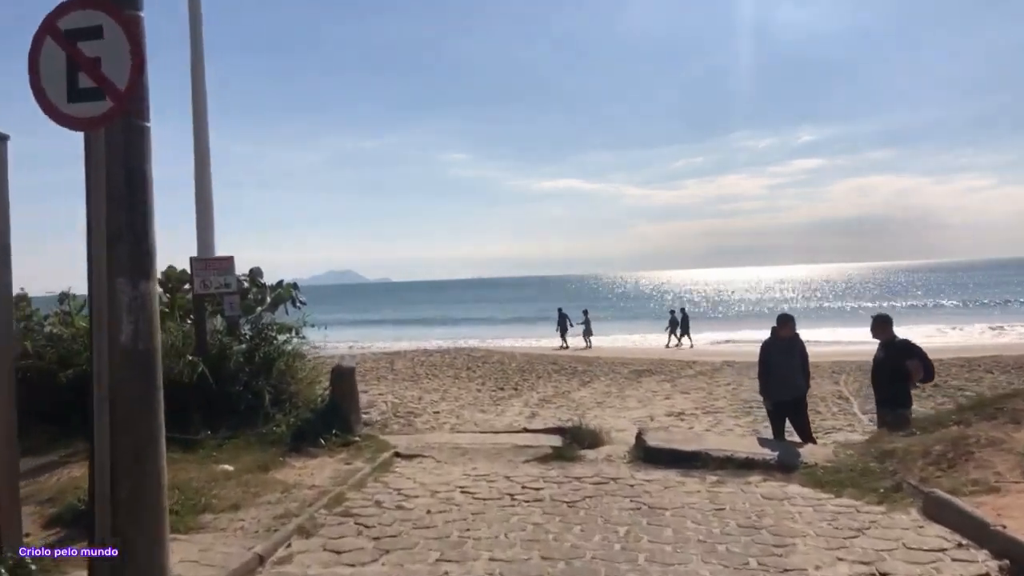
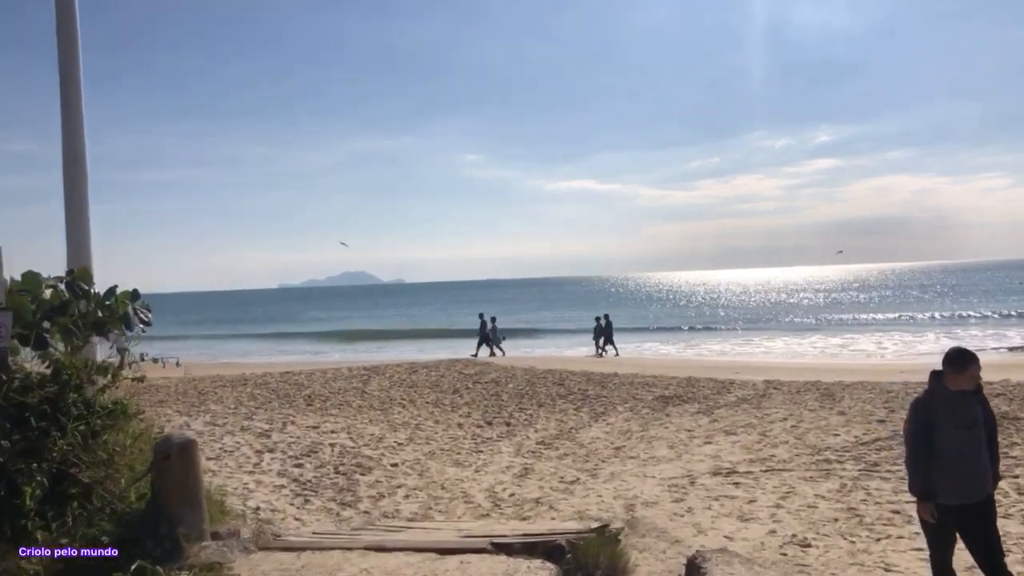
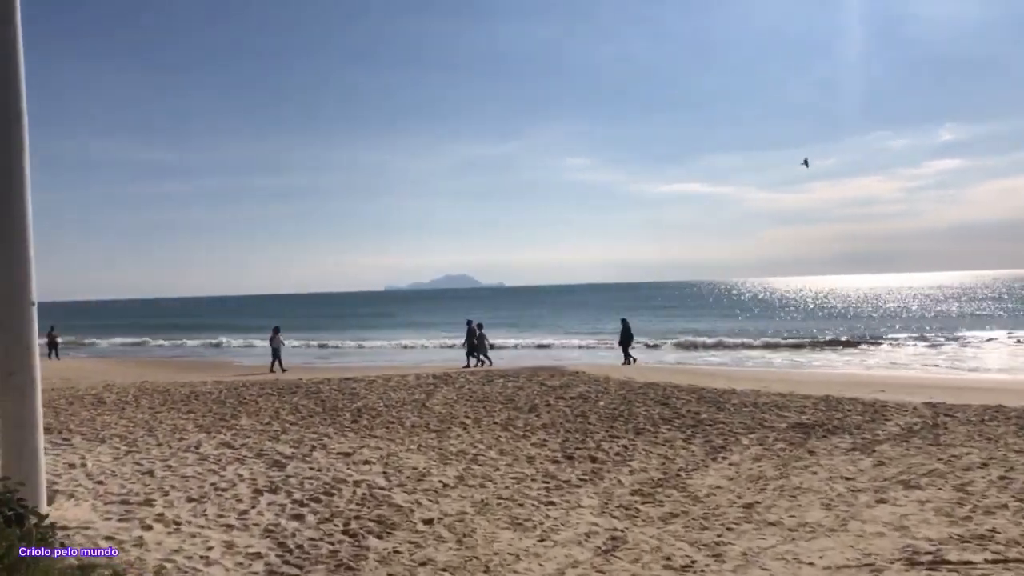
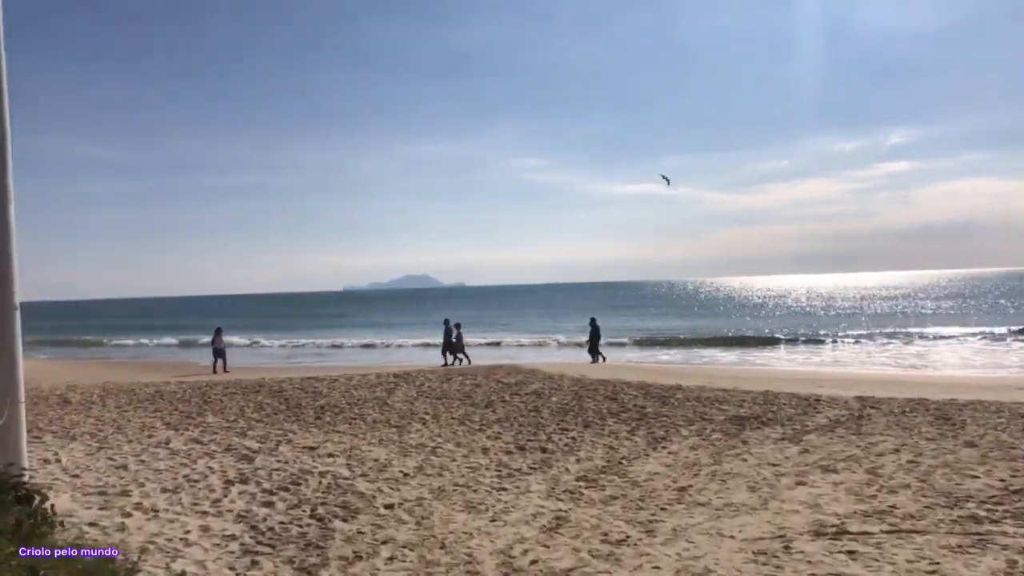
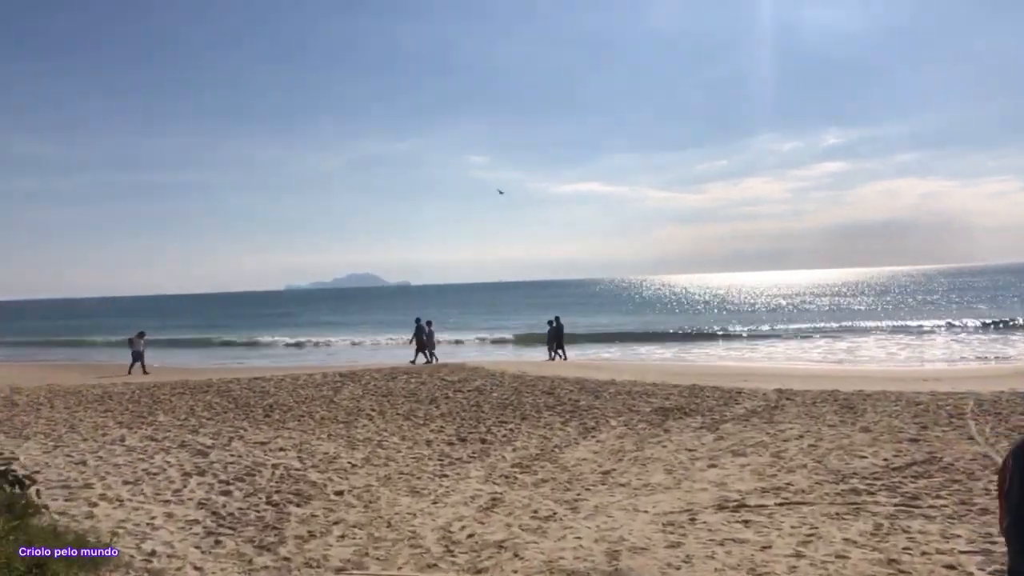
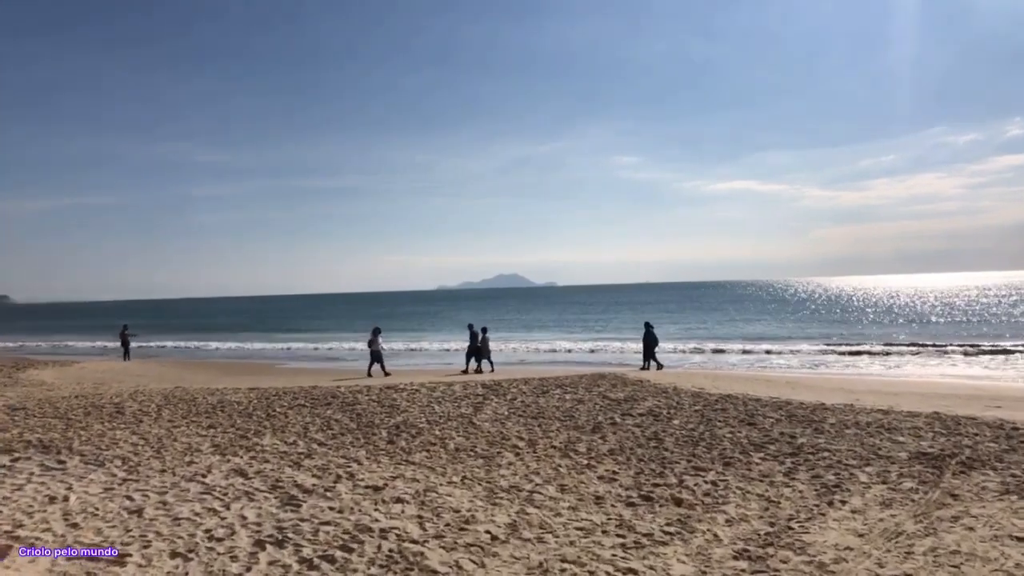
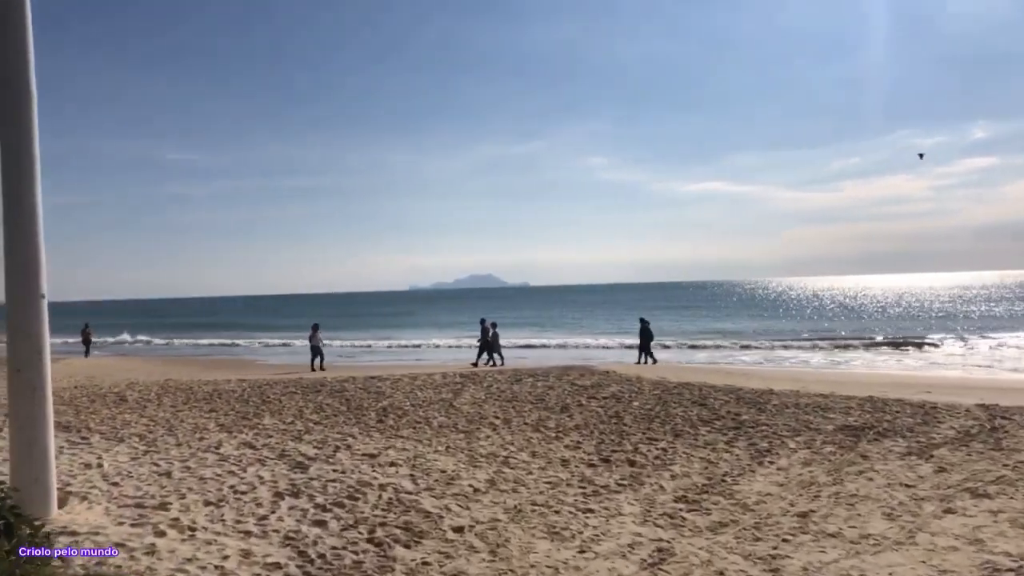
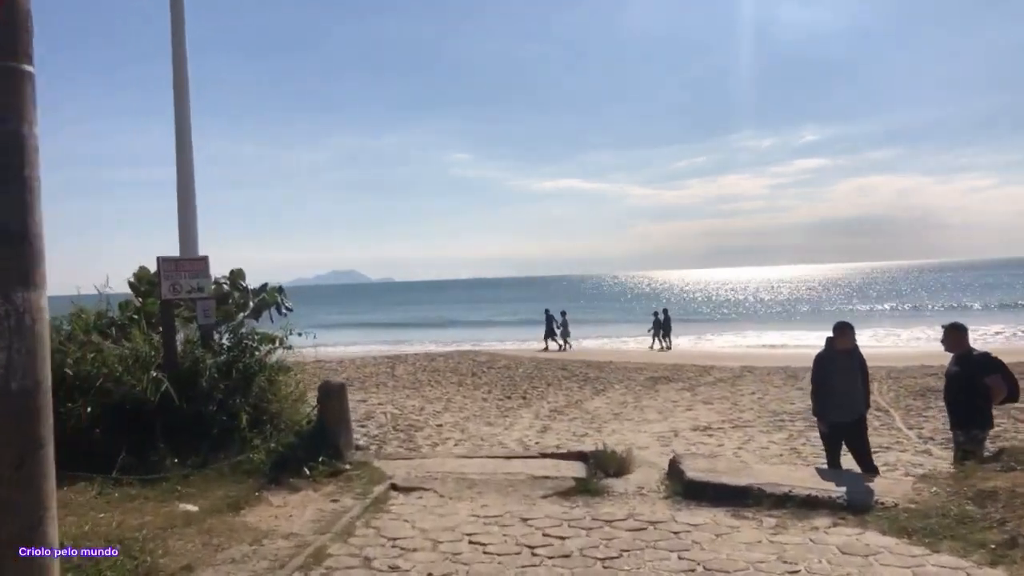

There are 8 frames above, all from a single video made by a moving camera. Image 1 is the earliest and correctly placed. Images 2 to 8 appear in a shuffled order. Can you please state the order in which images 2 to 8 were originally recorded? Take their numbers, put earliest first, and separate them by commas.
8, 2, 5, 4, 3, 7, 6
